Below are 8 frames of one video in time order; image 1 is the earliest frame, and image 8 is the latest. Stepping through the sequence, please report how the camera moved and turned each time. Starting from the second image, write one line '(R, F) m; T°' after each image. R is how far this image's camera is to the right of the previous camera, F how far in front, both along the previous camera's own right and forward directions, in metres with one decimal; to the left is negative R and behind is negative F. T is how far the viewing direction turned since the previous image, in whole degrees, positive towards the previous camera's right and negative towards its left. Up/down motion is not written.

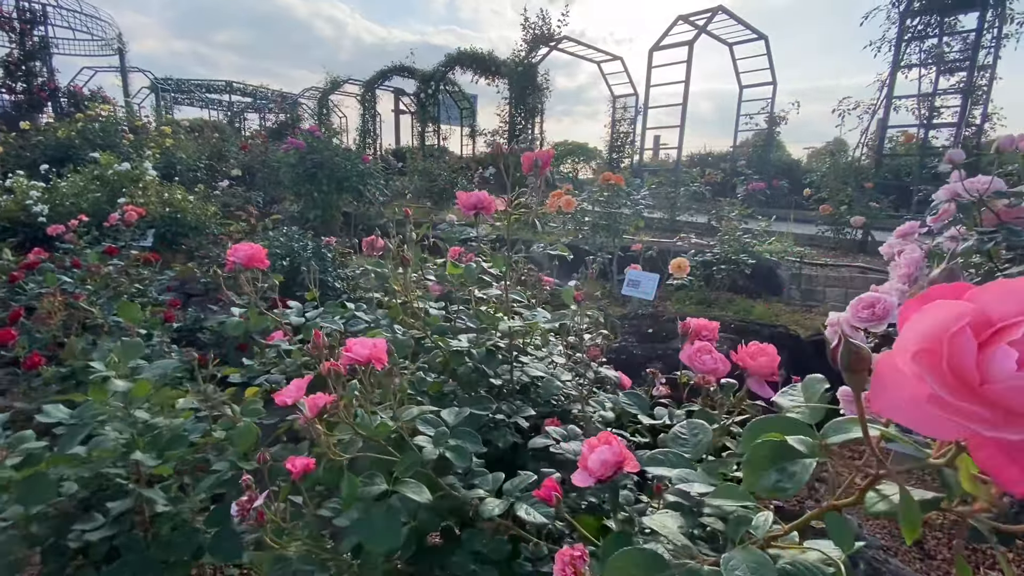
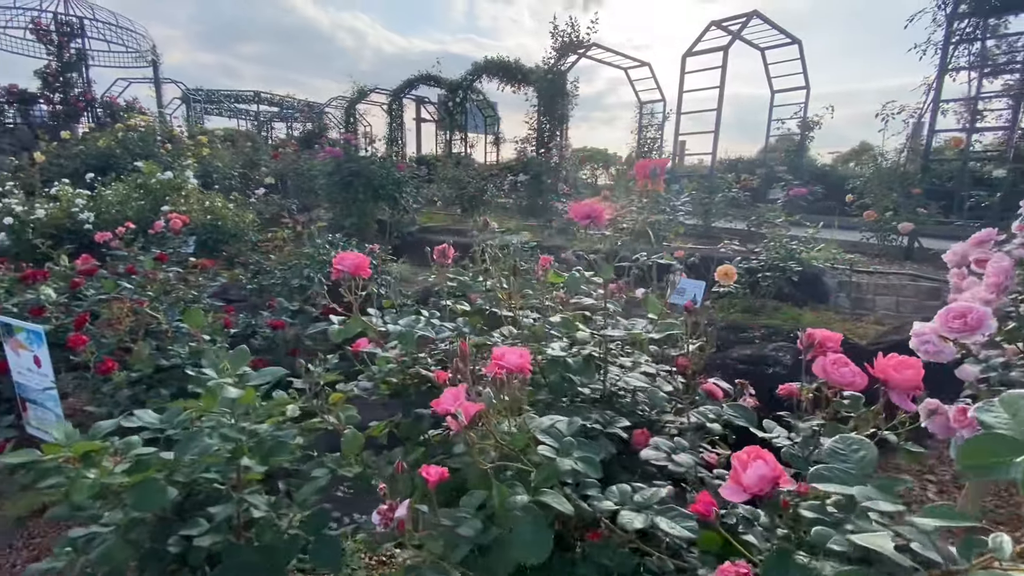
(-0.2, 0.0) m; -2°
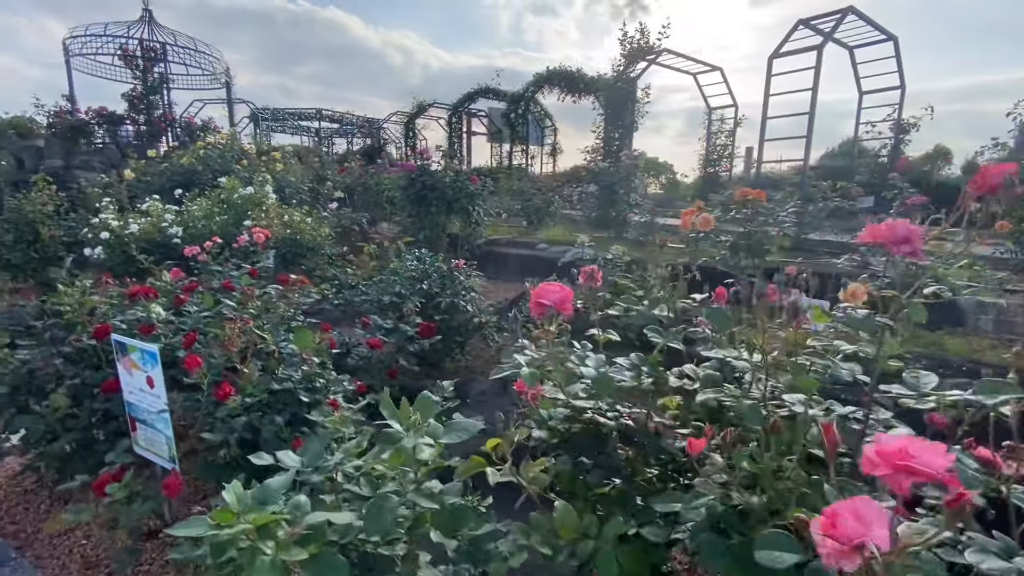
(-0.3, +0.2) m; -5°
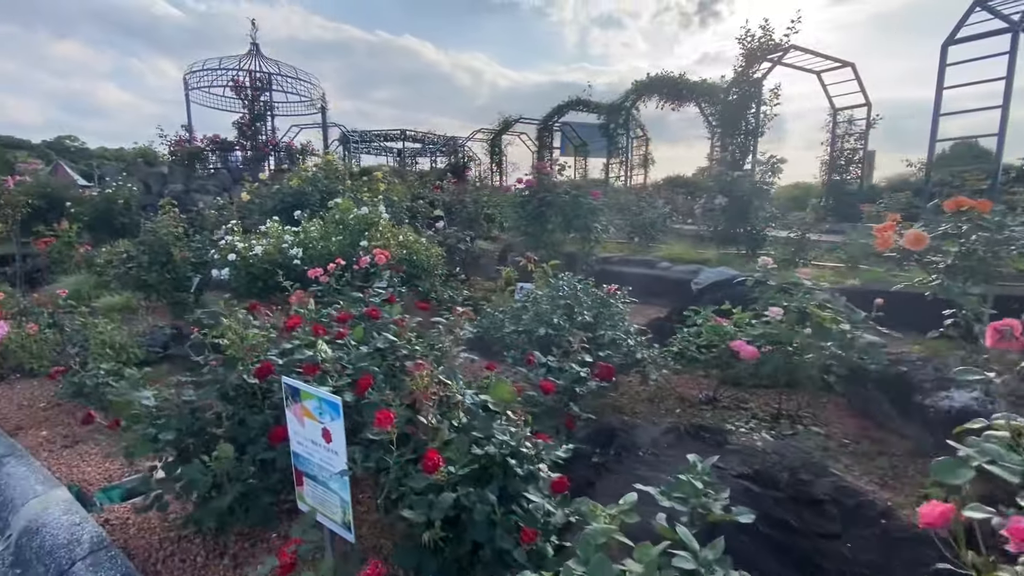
(-0.6, +0.3) m; -8°
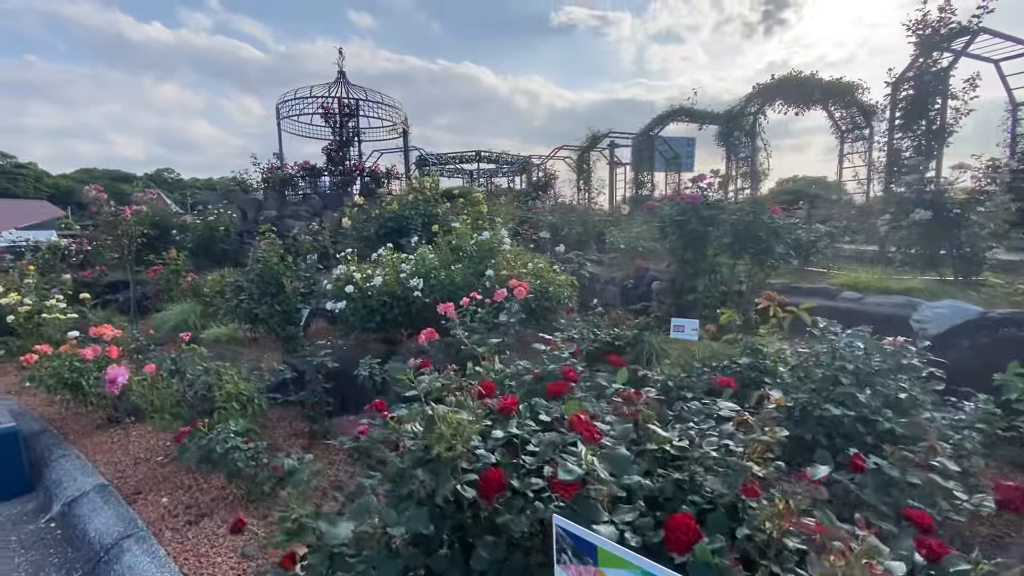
(-0.8, +0.6) m; -7°
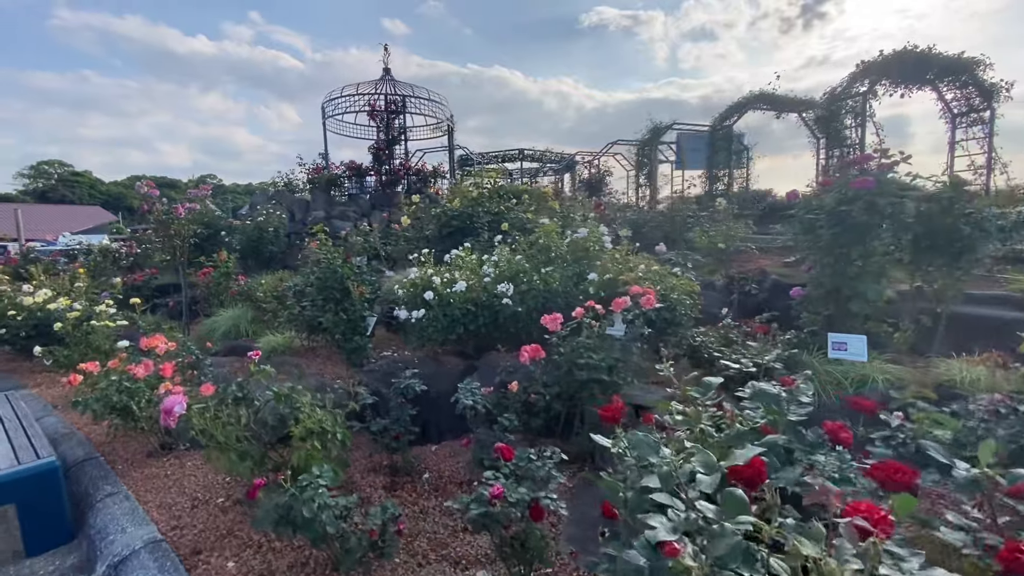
(-0.6, +0.6) m; -3°
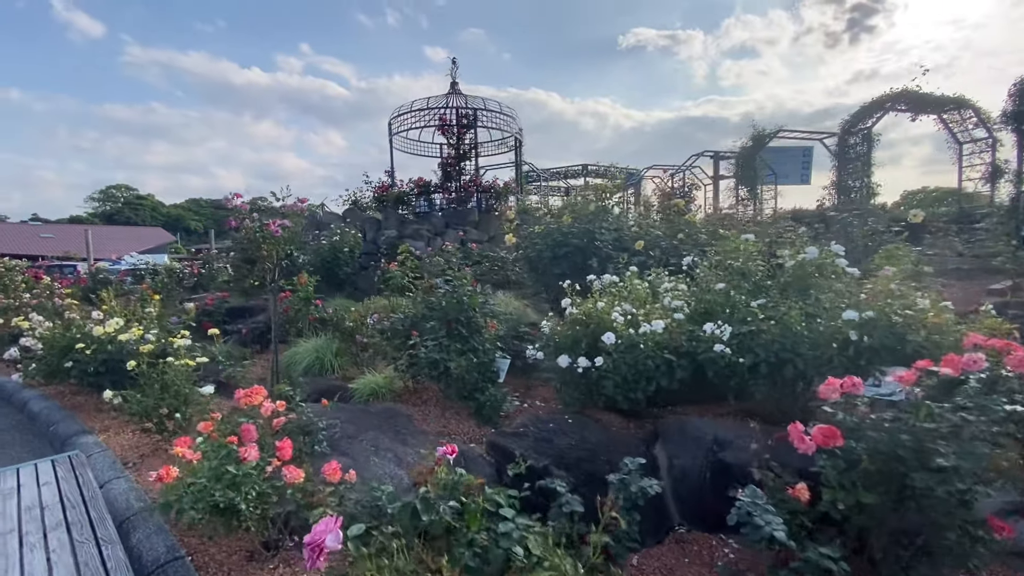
(-1.0, +0.9) m; -4°
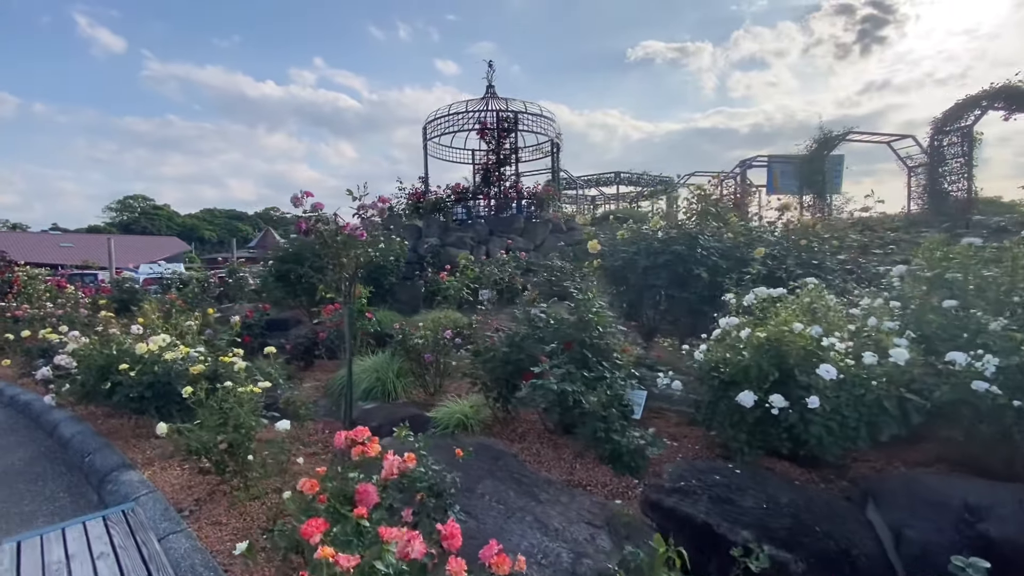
(-0.8, +0.6) m; -1°
